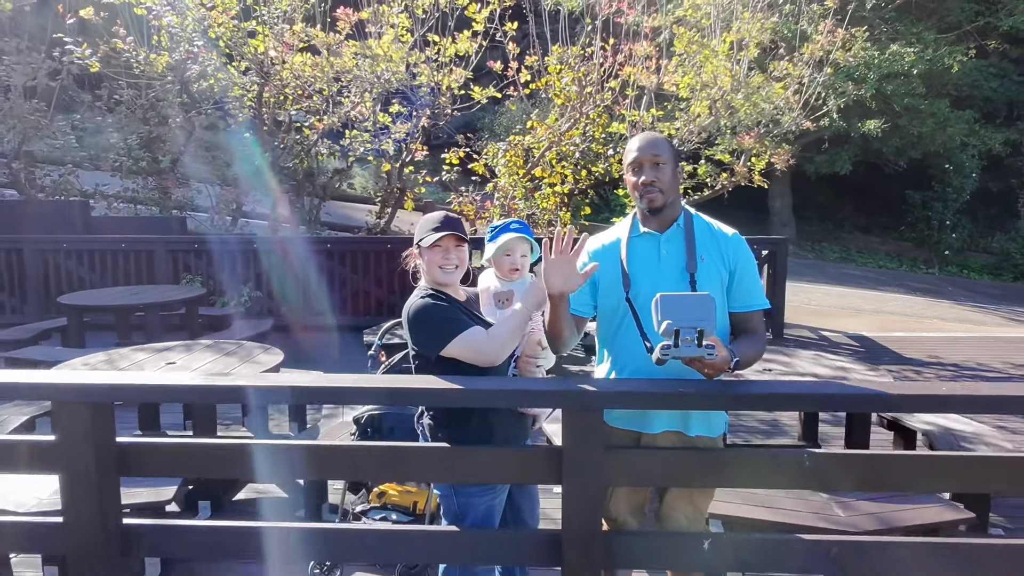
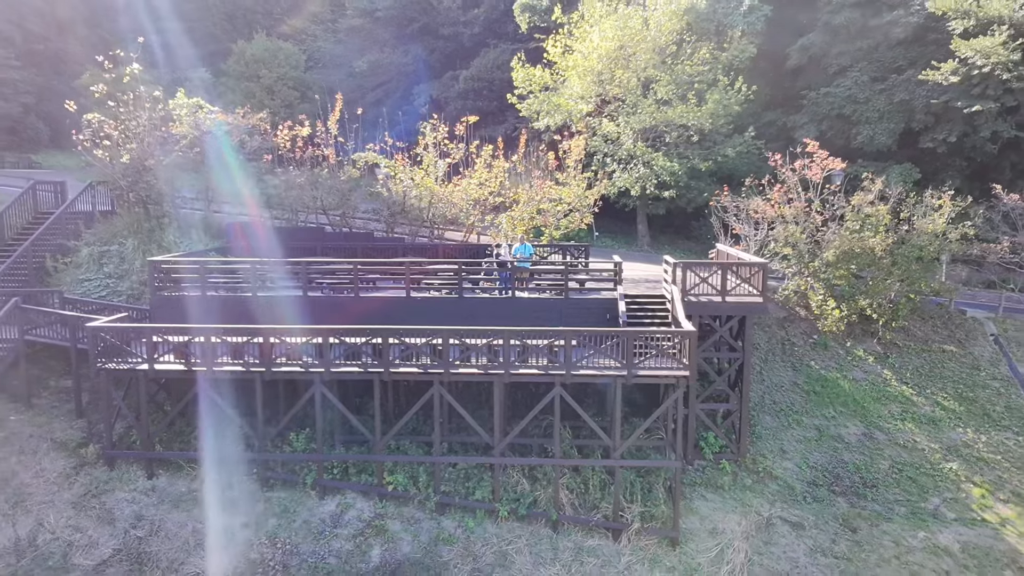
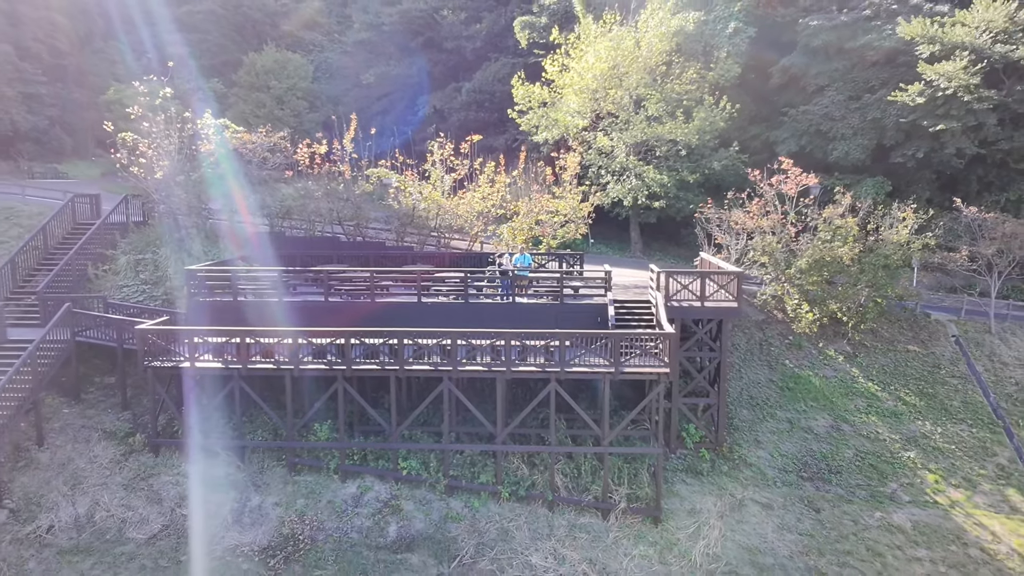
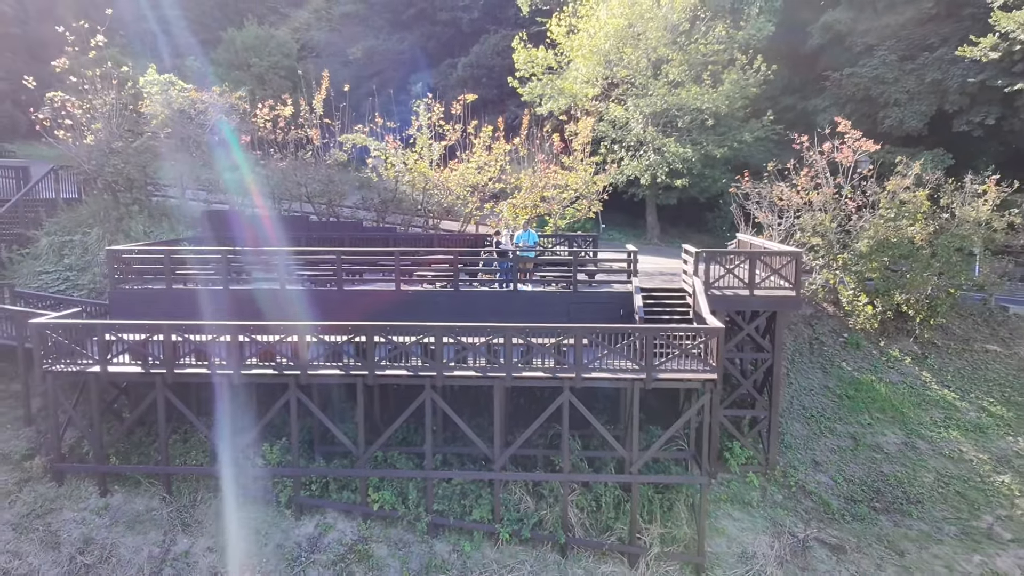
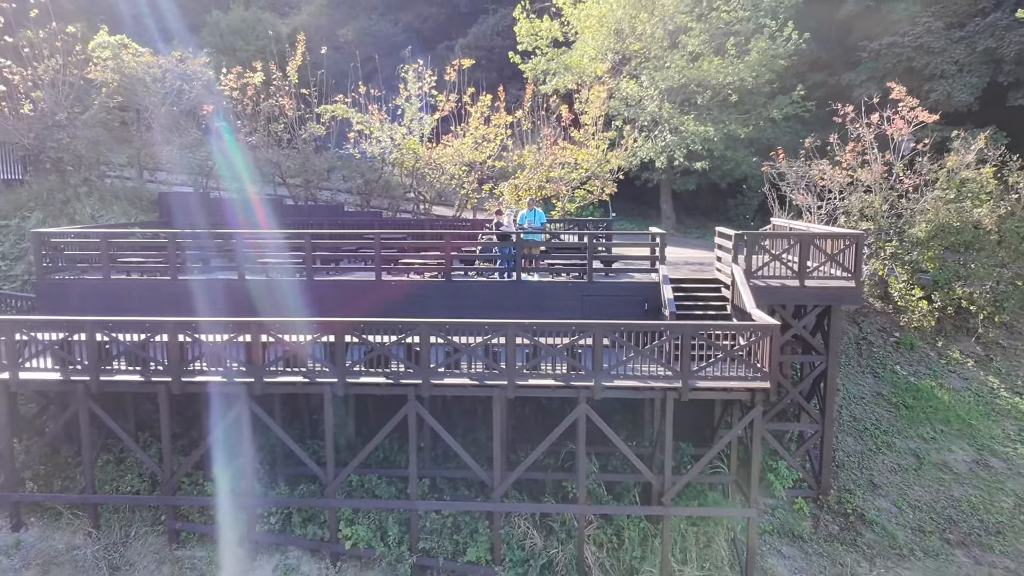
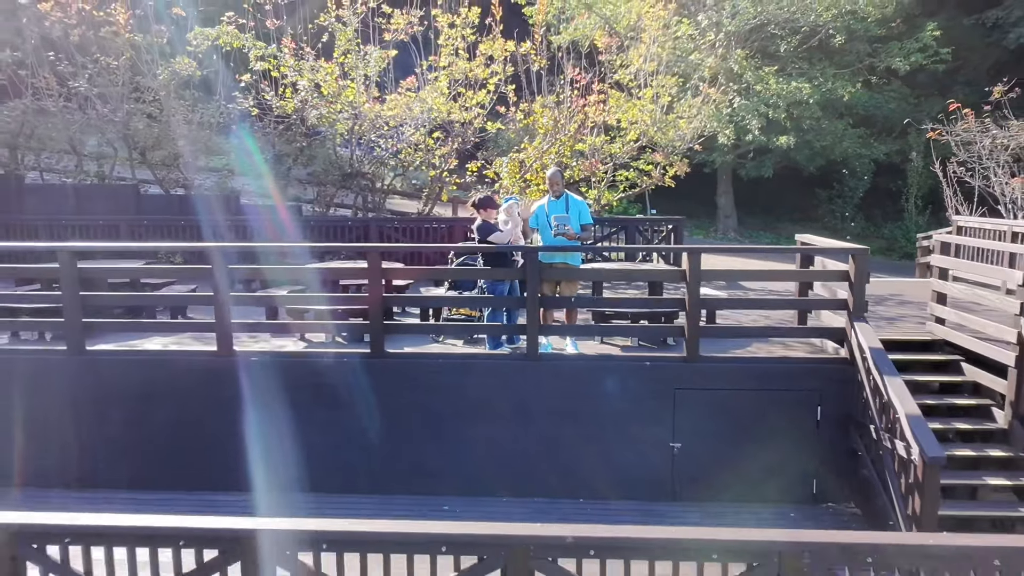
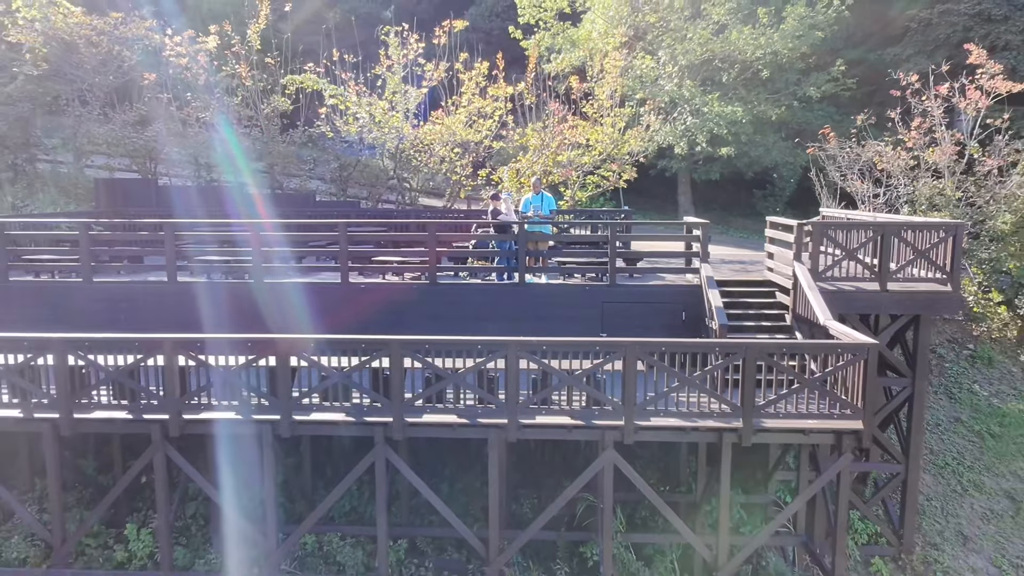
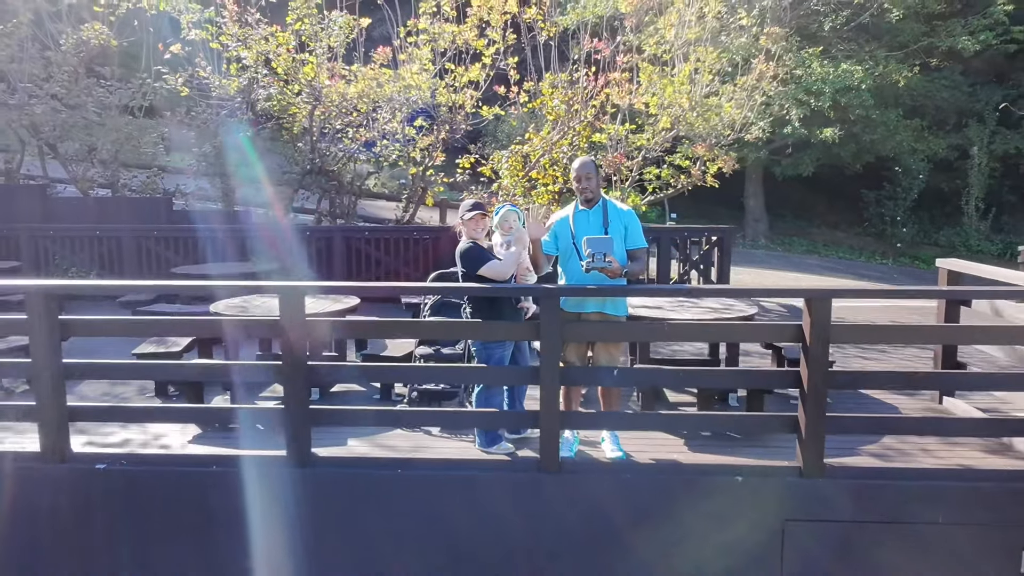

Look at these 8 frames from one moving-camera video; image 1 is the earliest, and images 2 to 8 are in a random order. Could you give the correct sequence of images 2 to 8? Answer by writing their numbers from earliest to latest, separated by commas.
8, 6, 7, 5, 4, 2, 3
